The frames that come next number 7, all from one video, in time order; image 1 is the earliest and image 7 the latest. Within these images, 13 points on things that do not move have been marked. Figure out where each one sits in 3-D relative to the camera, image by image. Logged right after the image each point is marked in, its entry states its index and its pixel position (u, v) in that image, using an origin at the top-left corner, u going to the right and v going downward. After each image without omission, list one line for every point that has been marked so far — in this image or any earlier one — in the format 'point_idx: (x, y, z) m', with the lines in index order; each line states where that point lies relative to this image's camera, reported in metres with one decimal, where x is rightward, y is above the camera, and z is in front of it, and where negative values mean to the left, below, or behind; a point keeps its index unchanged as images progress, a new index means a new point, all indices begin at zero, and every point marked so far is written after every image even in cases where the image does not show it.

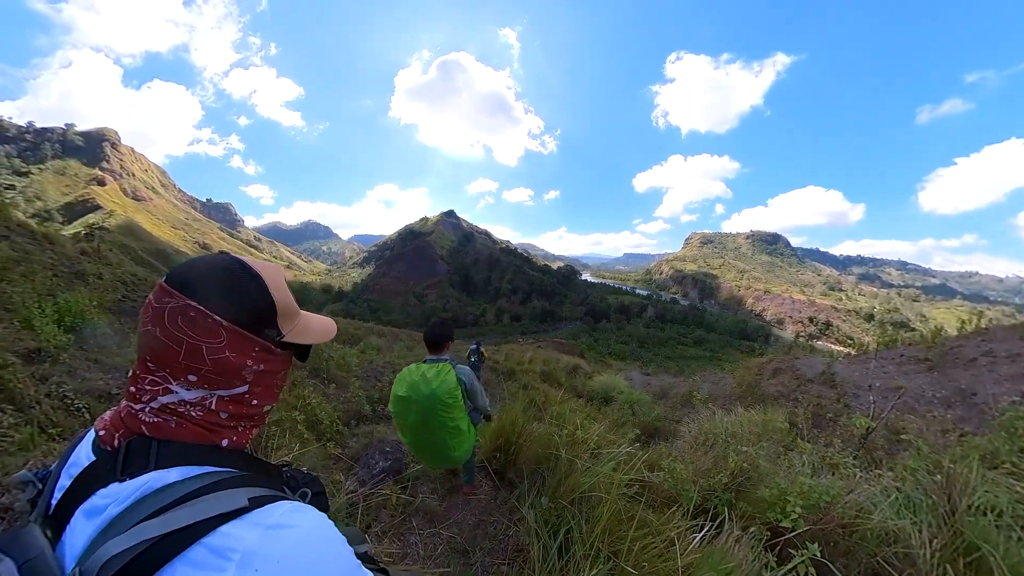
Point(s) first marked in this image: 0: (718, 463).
0: (+2.1, -1.8, +2.7) m
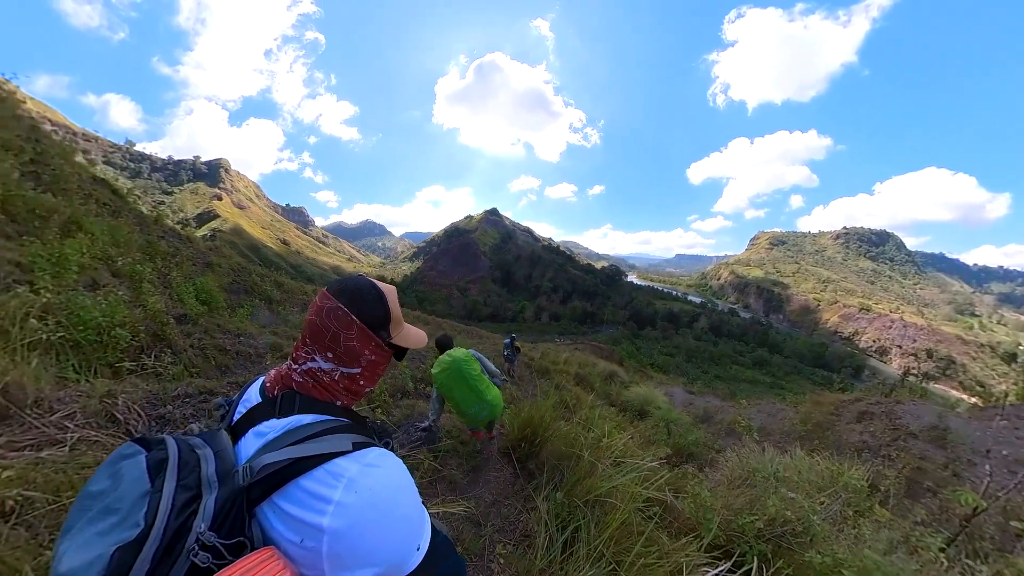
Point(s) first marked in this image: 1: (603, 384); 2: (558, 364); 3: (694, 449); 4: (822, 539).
0: (+2.3, -2.0, +2.5) m
1: (+3.2, -3.6, +9.2) m
2: (+1.8, -3.0, +10.6) m
3: (+3.1, -2.8, +4.6) m
4: (+2.6, -2.0, +2.2) m
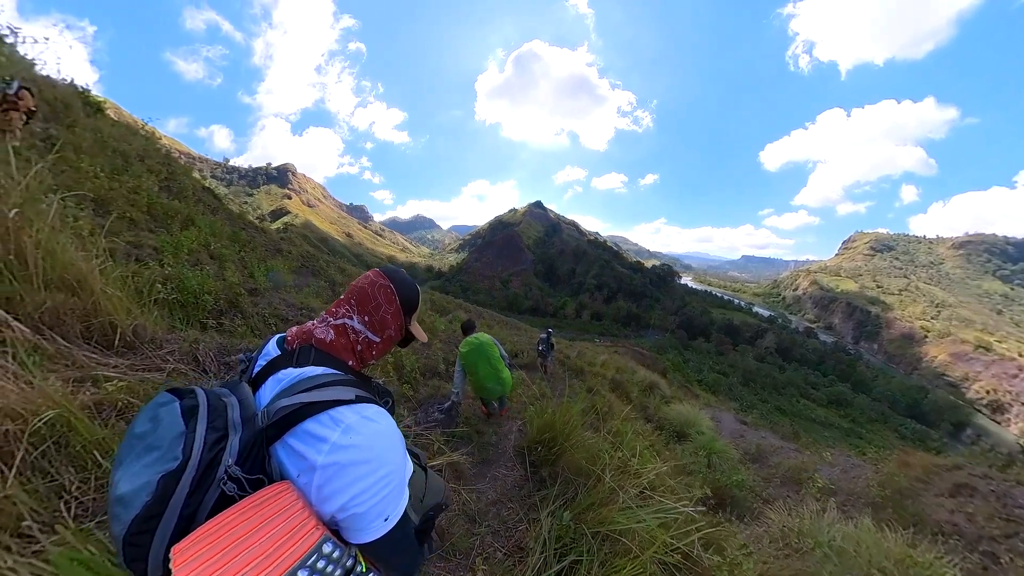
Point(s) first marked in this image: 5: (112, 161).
0: (+2.4, -2.4, +2.1) m
1: (+4.3, -3.7, +8.7) m
2: (+3.3, -3.0, +10.2) m
3: (+3.5, -3.1, +4.1) m
4: (+2.7, -2.4, +1.8) m
5: (-9.6, +2.8, +5.8) m
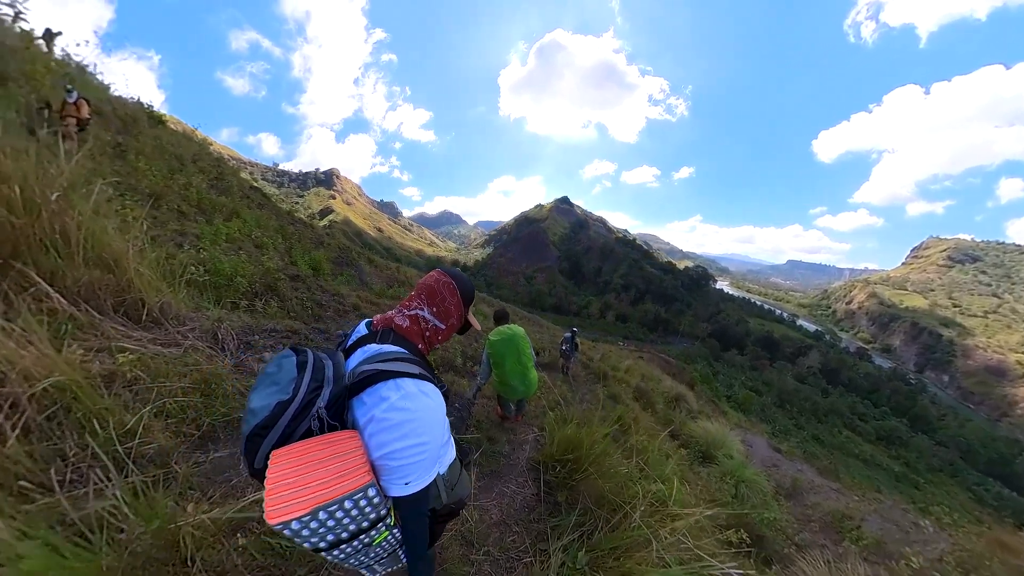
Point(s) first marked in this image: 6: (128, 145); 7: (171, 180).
0: (+2.4, -2.6, +1.9) m
1: (+4.9, -3.9, +8.3) m
2: (+4.0, -3.1, +9.9) m
3: (+3.6, -3.3, +3.8) m
4: (+2.6, -2.7, +1.6) m
5: (-9.1, +3.1, +6.5) m
6: (-9.6, +3.4, +6.3) m
7: (-8.5, +2.5, +6.1) m
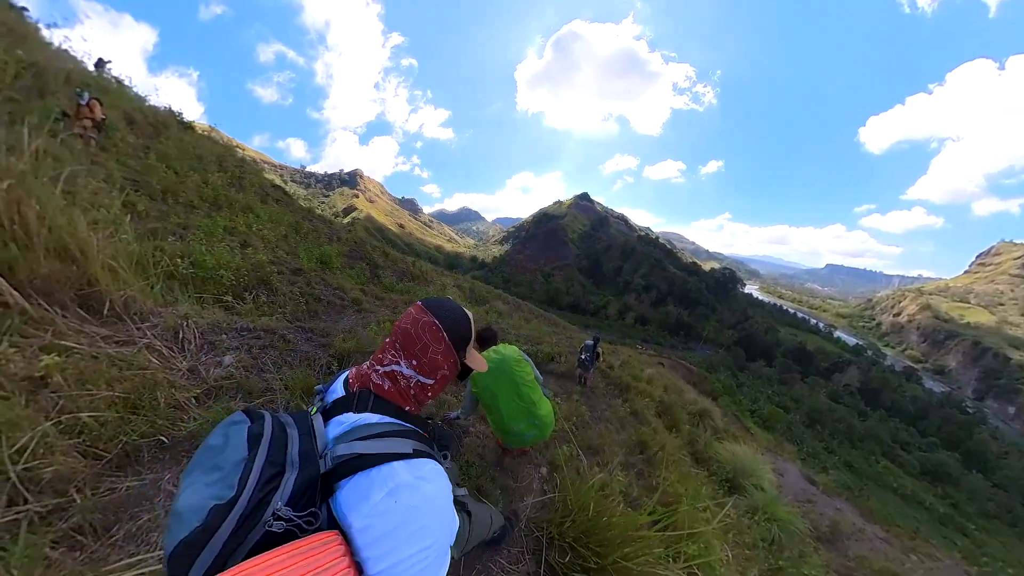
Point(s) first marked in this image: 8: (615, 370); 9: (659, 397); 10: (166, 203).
0: (+2.3, -2.8, +1.7) m
1: (+5.2, -4.0, +8.0) m
2: (+4.4, -3.2, +9.6) m
3: (+3.7, -3.5, +3.6) m
4: (+2.5, -2.8, +1.4) m
5: (-8.7, +3.2, +7.1) m
6: (-9.2, +3.5, +6.9) m
7: (-8.1, +2.6, +6.6) m
8: (+3.5, -2.8, +9.5) m
9: (+4.6, -3.5, +8.7) m
10: (-7.4, +1.7, +5.7) m
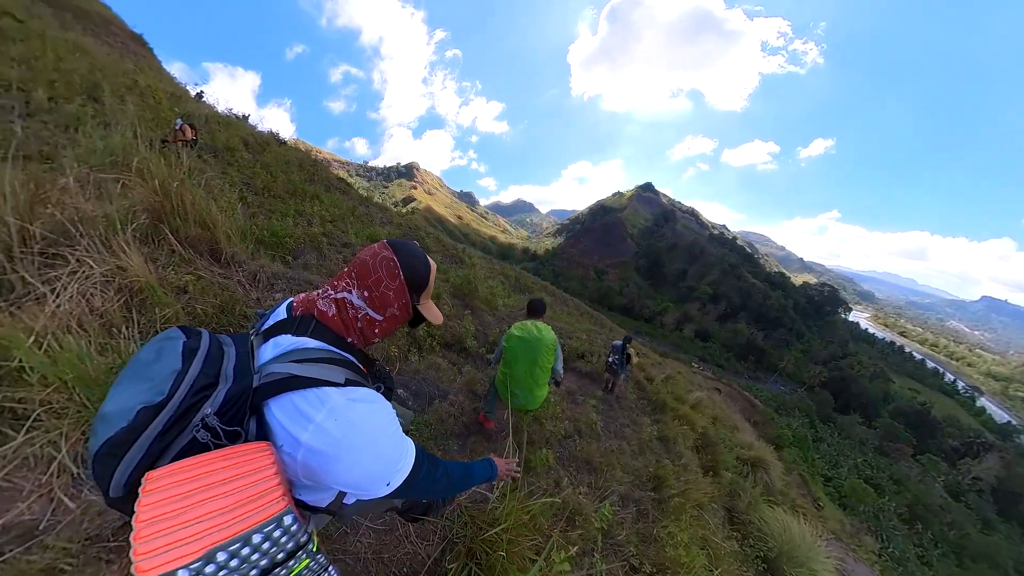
0: (+1.3, -3.1, +1.2) m
1: (+5.6, -4.4, +6.6) m
2: (+5.4, -3.5, +8.3) m
3: (+3.0, -3.9, +2.7) m
4: (+1.4, -3.2, +0.9) m
5: (-7.4, +4.1, +8.9) m
6: (-7.9, +4.4, +8.9) m
7: (-7.0, +3.4, +8.3) m
8: (+4.5, -3.0, +8.4) m
9: (+5.3, -3.8, +7.4) m
10: (-6.6, +2.5, +7.3) m
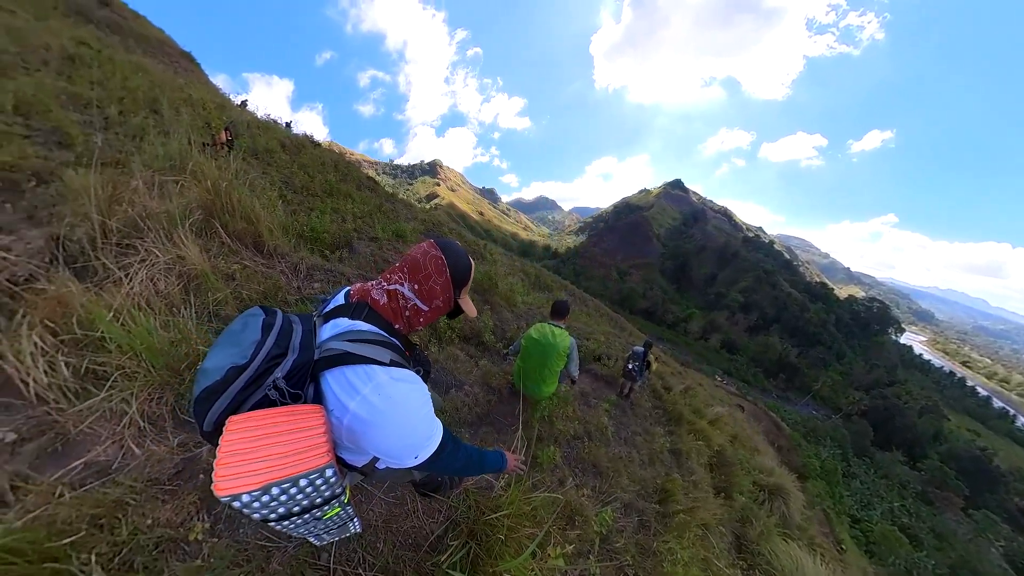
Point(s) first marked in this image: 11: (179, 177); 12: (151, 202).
0: (+0.8, -3.2, +1.2) m
1: (+5.6, -4.6, +6.0) m
2: (+5.6, -3.6, +7.8) m
3: (+2.6, -4.0, +2.4) m
4: (+0.8, -3.3, +0.8) m
5: (-6.7, +4.5, +9.7) m
6: (-7.2, +4.8, +9.6) m
7: (-6.4, +3.8, +9.0) m
8: (+4.7, -3.2, +7.9) m
9: (+5.4, -4.0, +6.8) m
10: (-6.2, +2.8, +8.0) m
11: (-5.7, +1.9, +4.5) m
12: (-5.1, +1.2, +3.7) m
